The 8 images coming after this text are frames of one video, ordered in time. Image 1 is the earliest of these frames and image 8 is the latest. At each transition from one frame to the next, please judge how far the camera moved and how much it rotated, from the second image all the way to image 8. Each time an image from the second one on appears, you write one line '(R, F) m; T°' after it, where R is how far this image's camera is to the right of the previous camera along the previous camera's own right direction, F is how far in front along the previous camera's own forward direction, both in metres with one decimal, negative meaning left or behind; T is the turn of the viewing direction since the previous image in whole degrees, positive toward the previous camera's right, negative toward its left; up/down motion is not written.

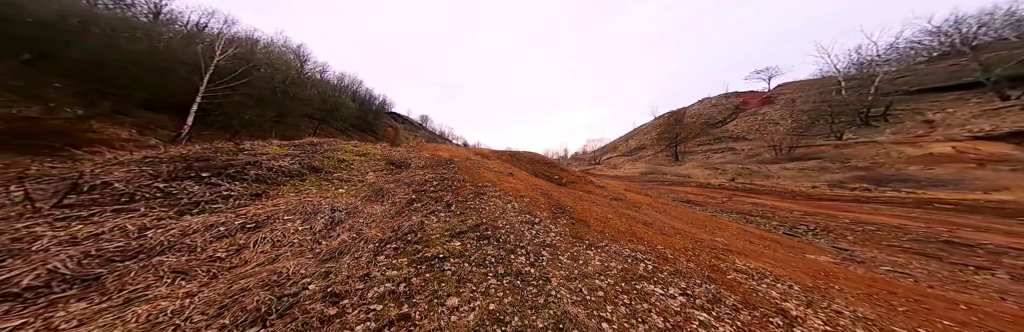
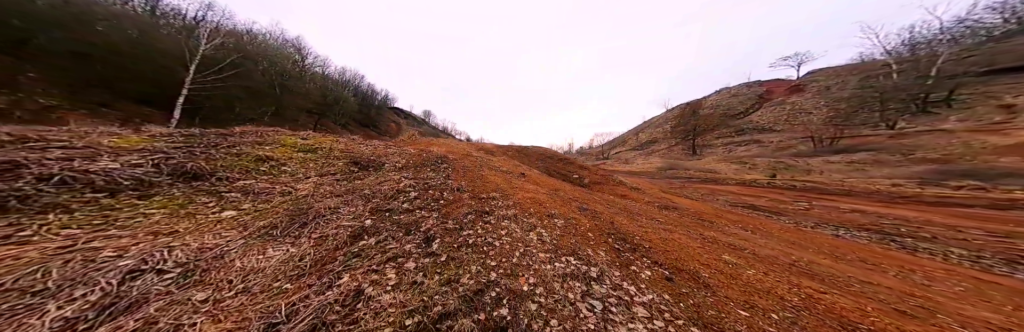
(-0.4, +2.0) m; -1°
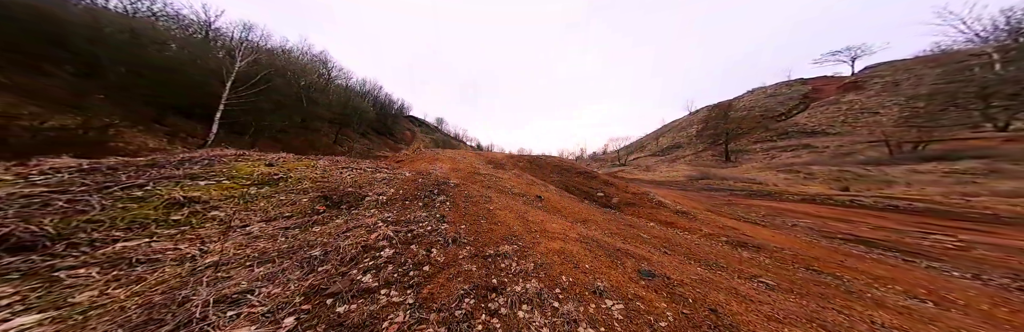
(-0.1, +1.2) m; -4°
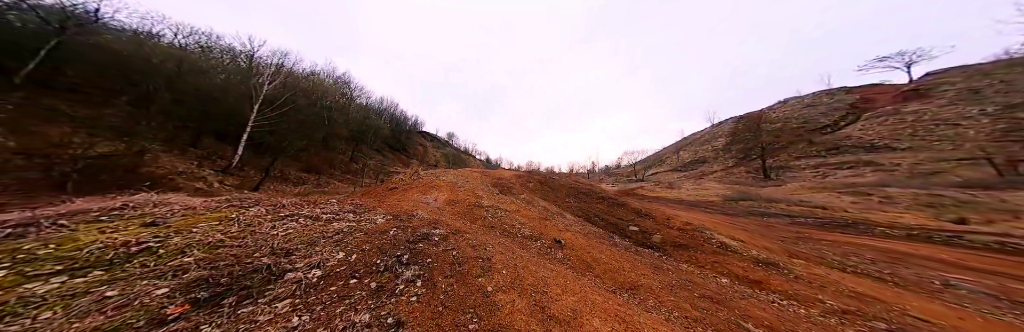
(0.0, +1.4) m; -3°
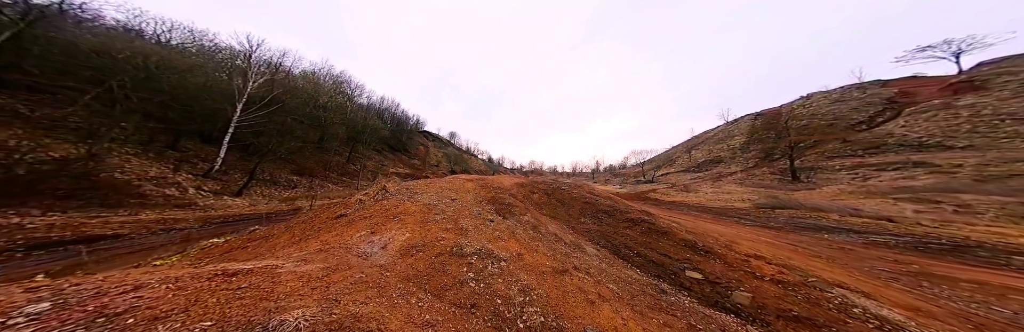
(+0.1, +2.3) m; -1°
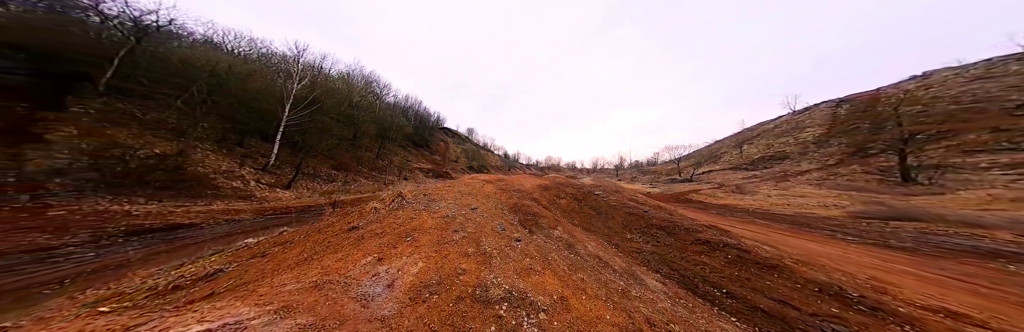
(-0.4, +1.1) m; -7°
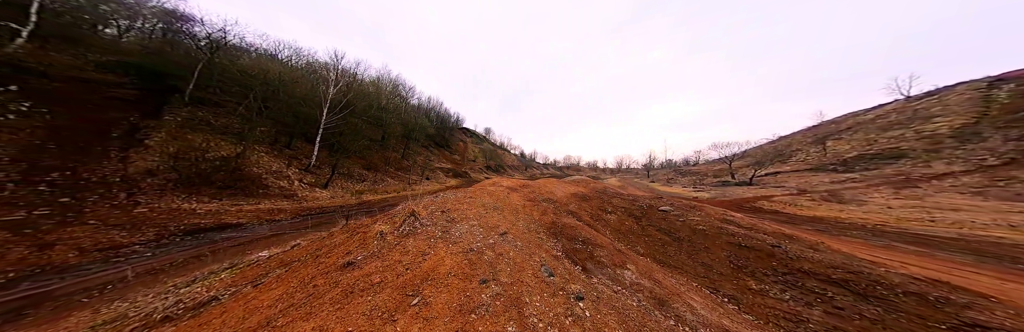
(-0.7, +1.7) m; -7°
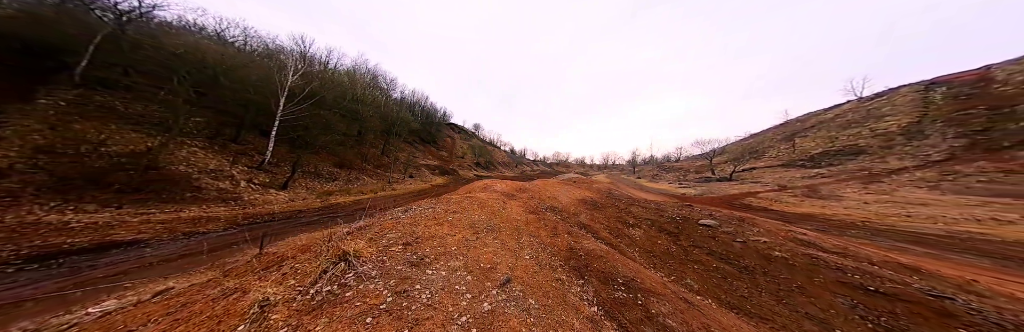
(-0.4, +2.0) m; +4°
